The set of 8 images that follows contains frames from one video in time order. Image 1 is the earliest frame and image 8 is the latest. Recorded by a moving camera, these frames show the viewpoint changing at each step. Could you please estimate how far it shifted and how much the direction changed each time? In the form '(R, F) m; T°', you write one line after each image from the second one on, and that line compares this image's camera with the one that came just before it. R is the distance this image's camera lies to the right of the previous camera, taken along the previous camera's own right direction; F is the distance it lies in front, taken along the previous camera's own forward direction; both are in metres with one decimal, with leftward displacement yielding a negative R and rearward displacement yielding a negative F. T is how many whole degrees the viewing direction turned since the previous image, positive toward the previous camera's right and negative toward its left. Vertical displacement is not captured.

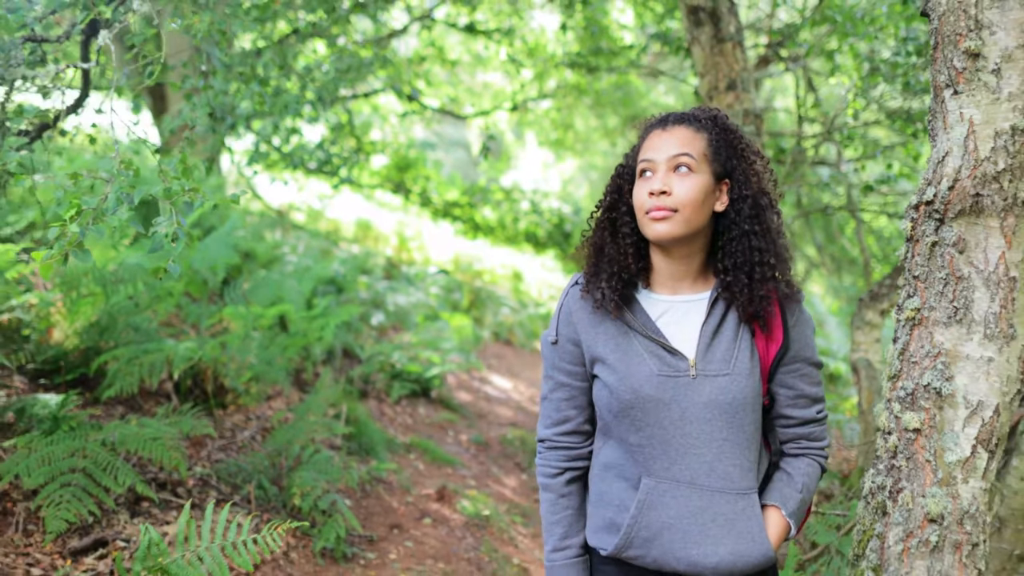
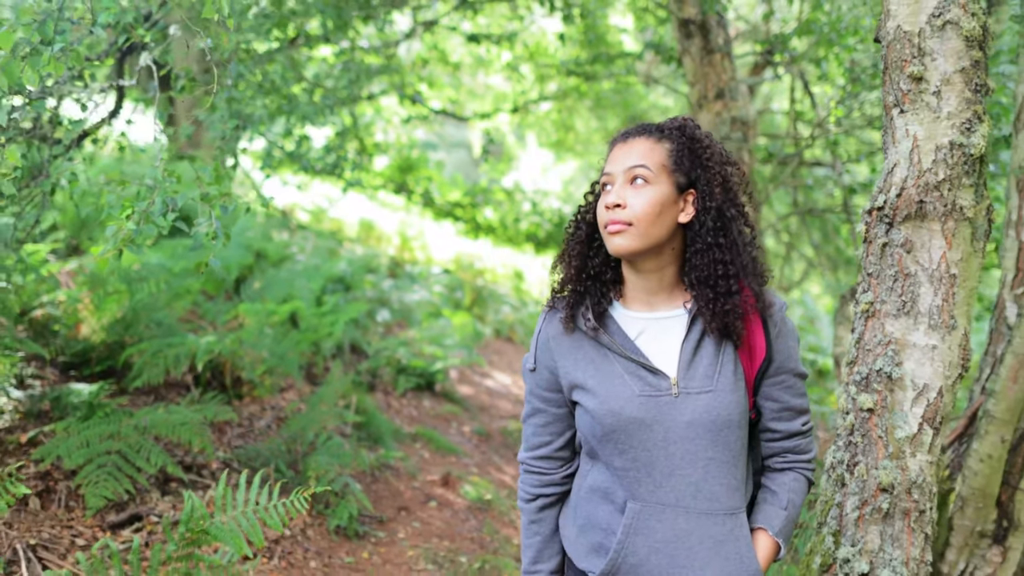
(0.0, -0.3) m; 0°
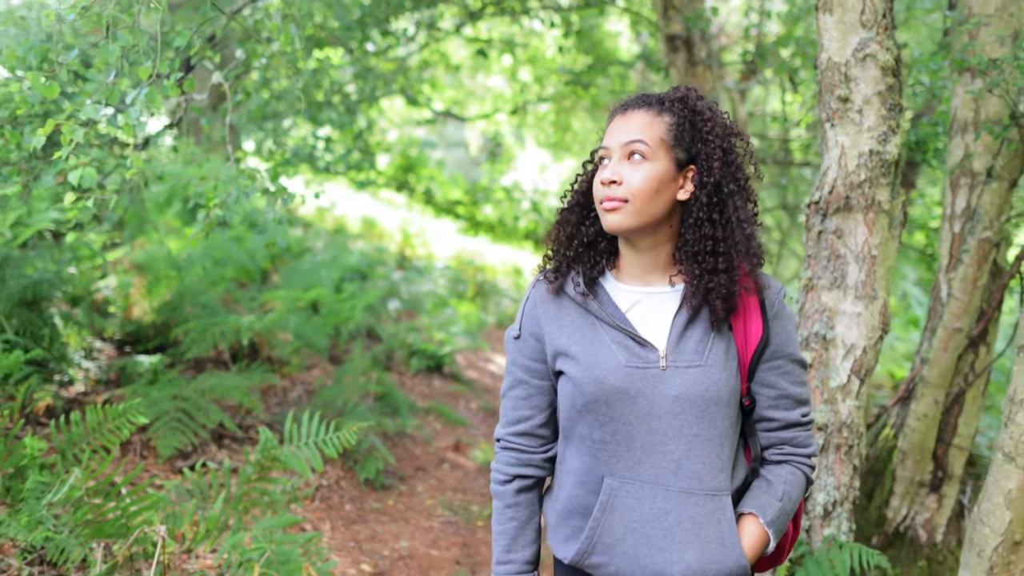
(-0.1, -0.7) m; 0°
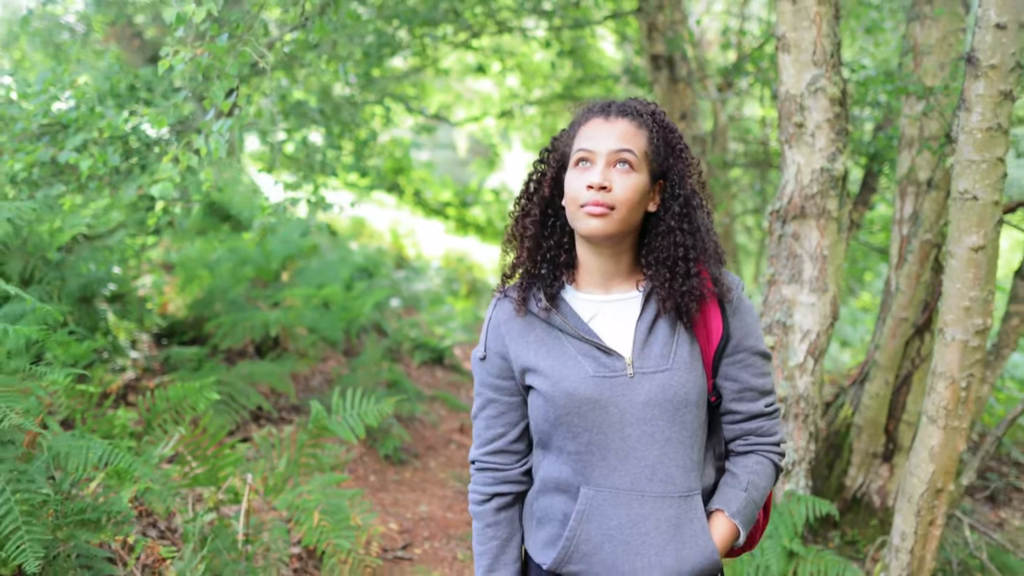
(-0.1, -0.7) m; +1°
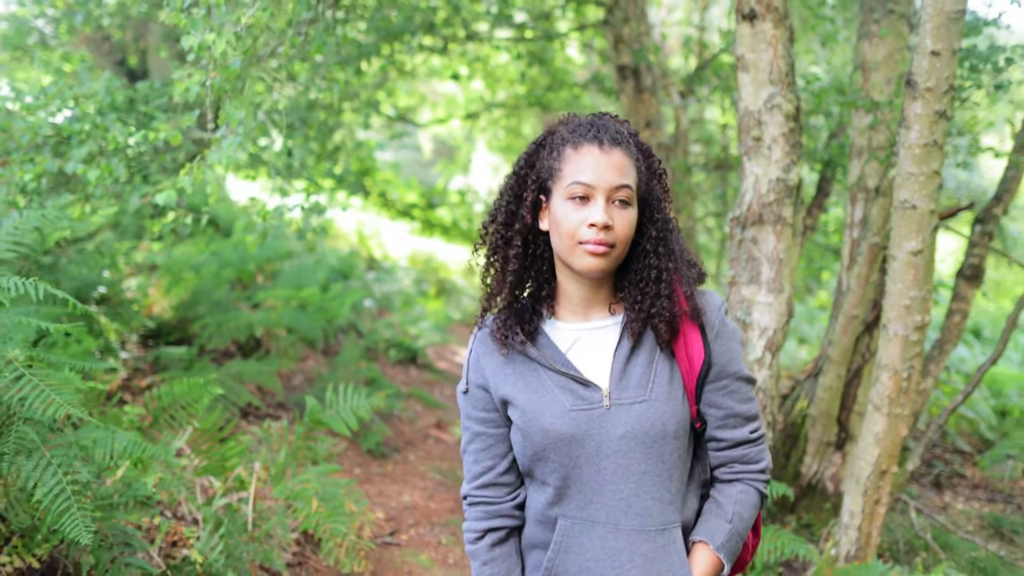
(-0.1, -0.3) m; +2°
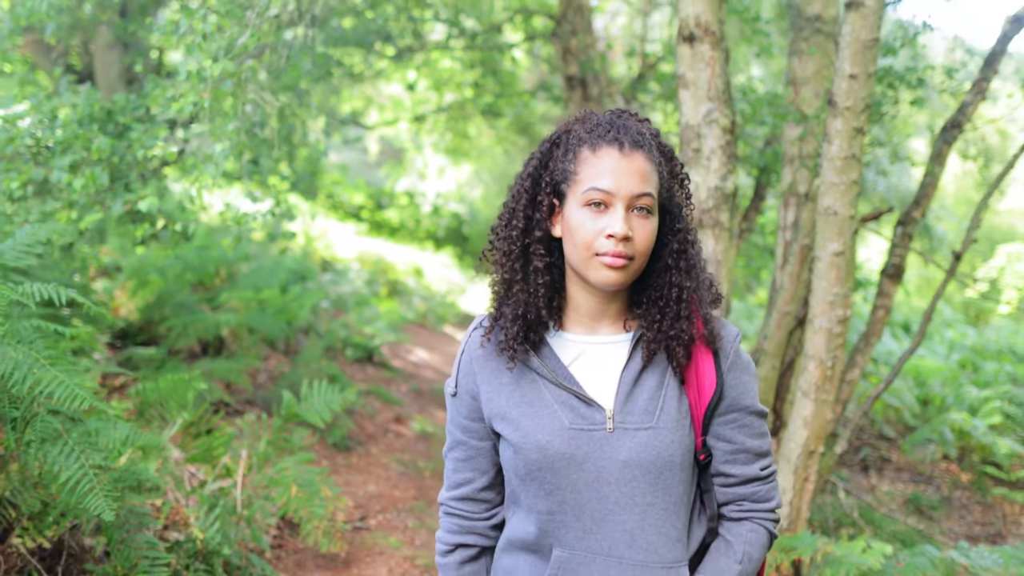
(-0.1, -0.4) m; +4°
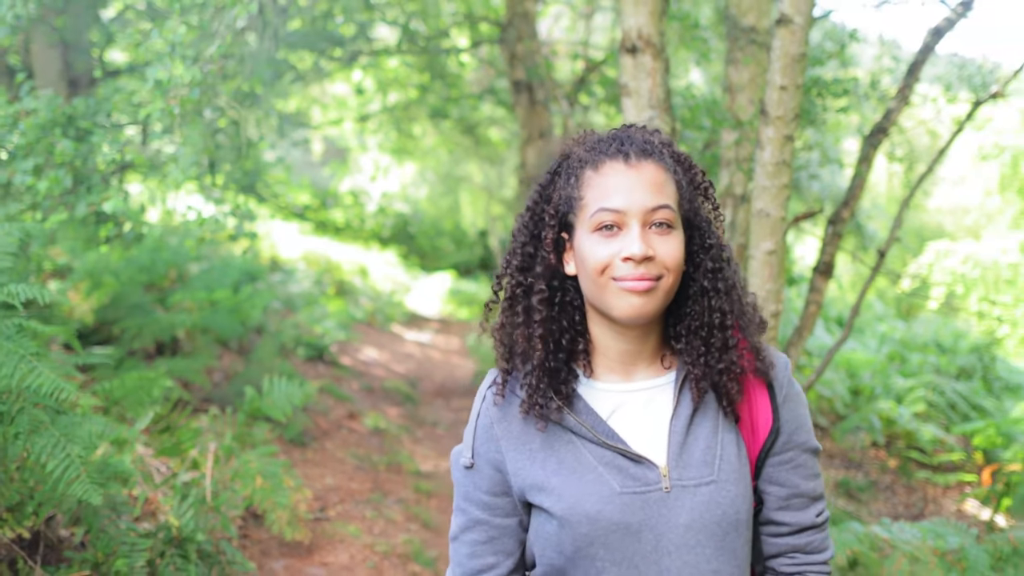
(-0.1, -0.2) m; +4°
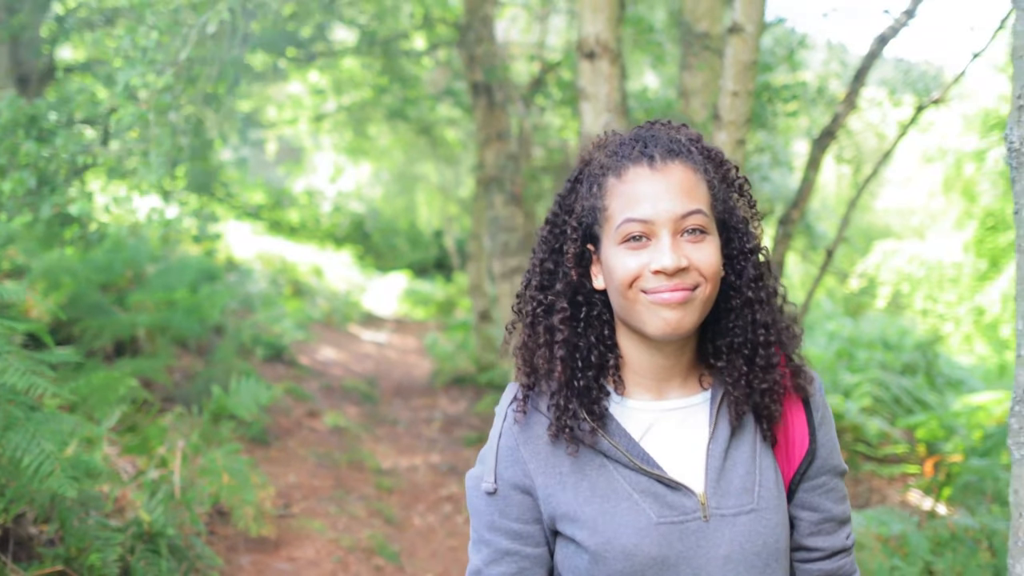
(0.0, -0.1) m; +3°
